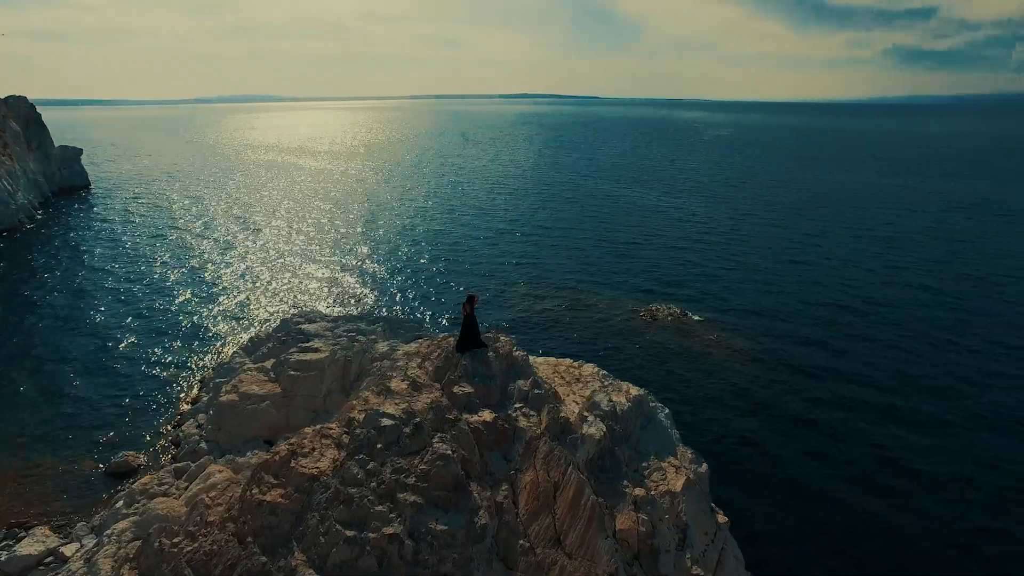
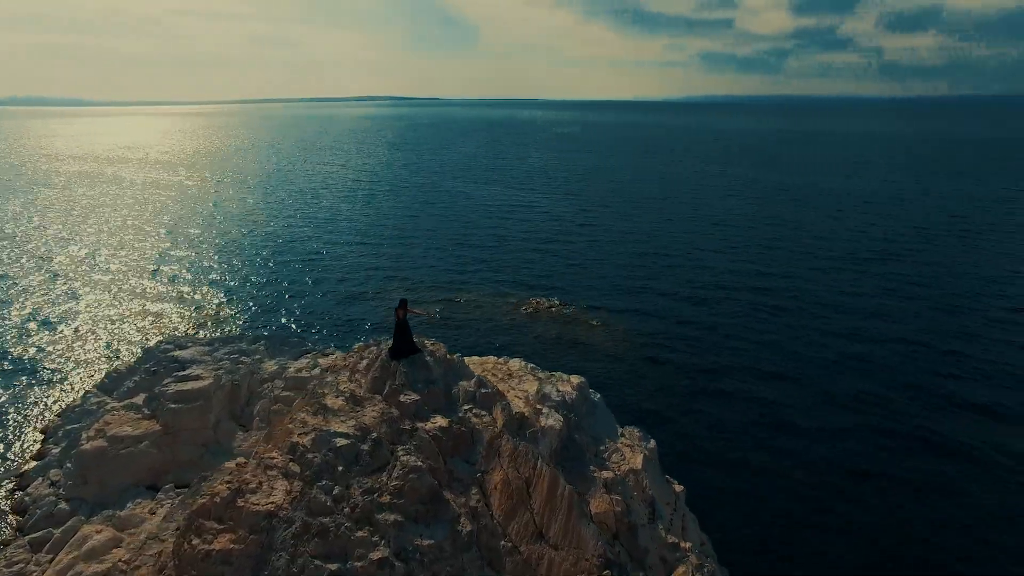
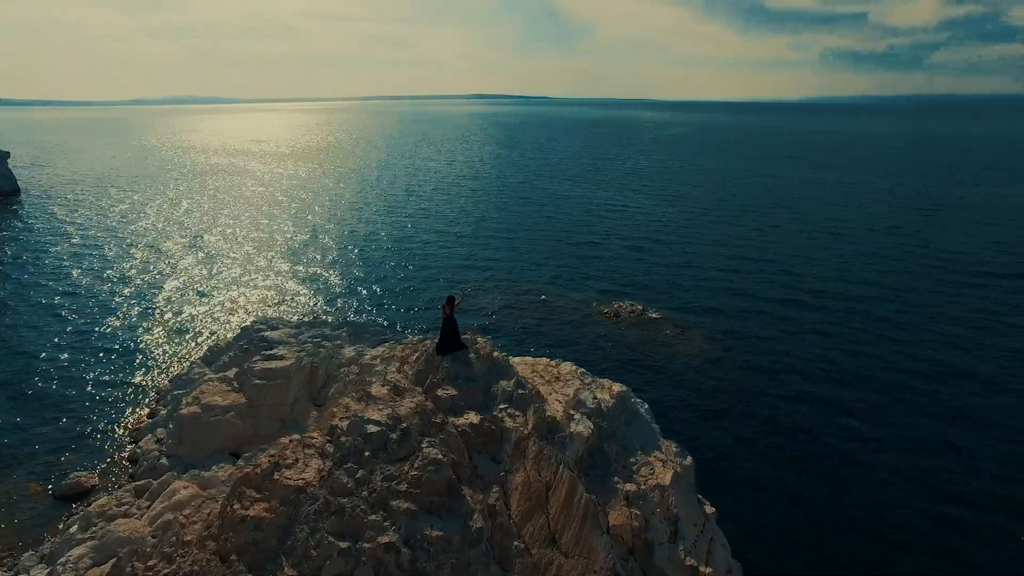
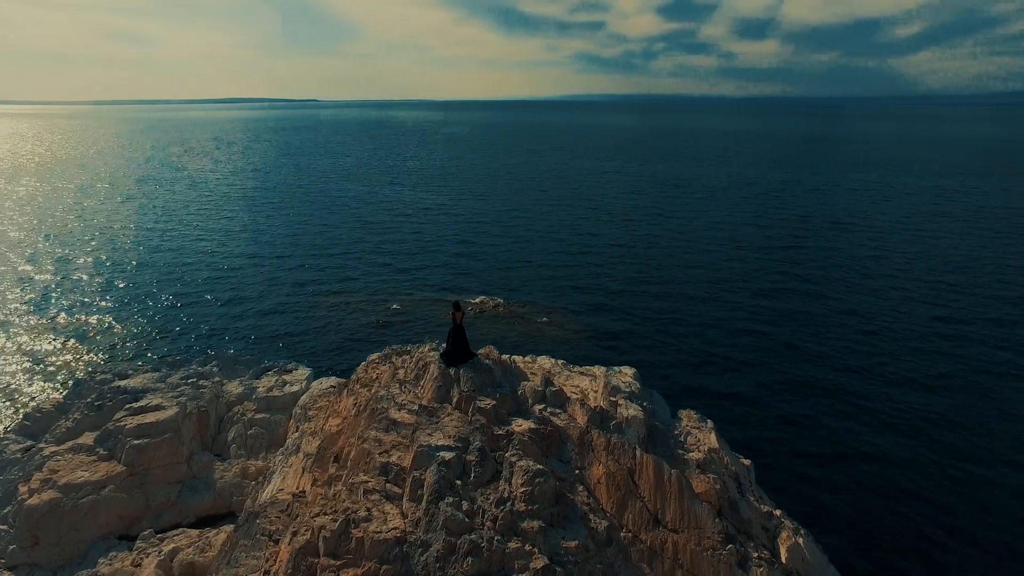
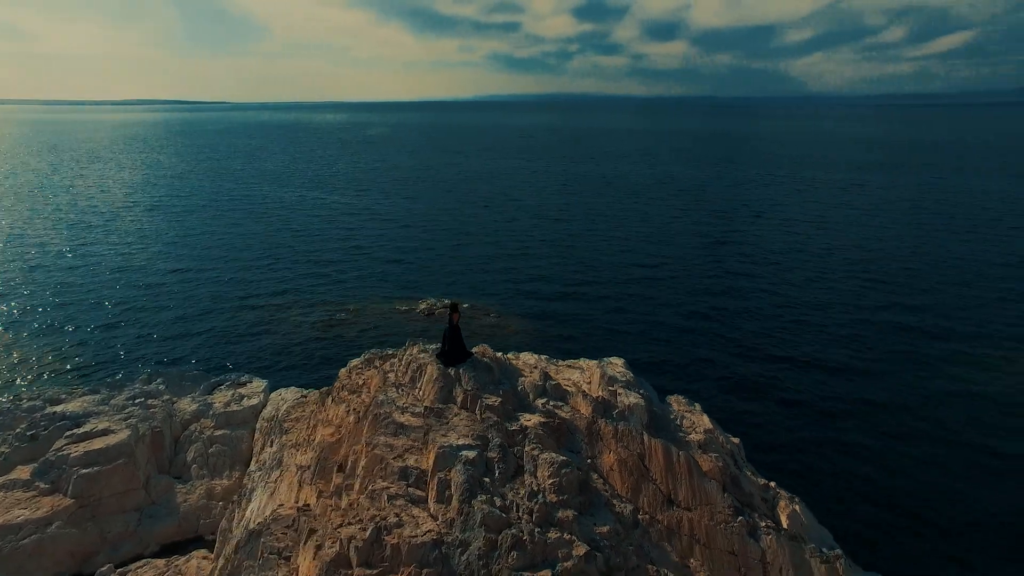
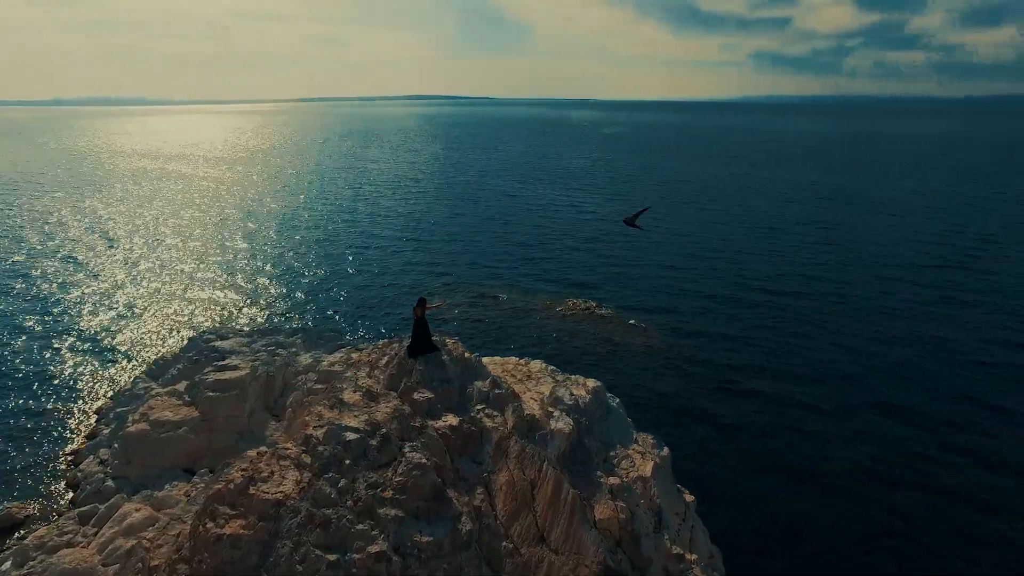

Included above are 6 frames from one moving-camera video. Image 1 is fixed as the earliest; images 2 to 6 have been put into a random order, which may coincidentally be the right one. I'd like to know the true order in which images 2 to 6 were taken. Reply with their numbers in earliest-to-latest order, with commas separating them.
3, 6, 2, 4, 5
